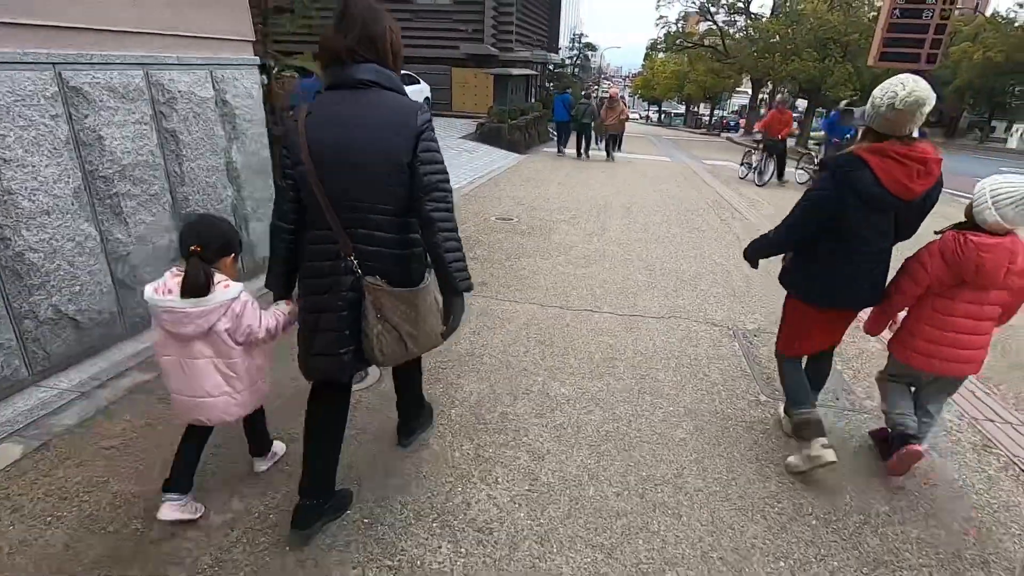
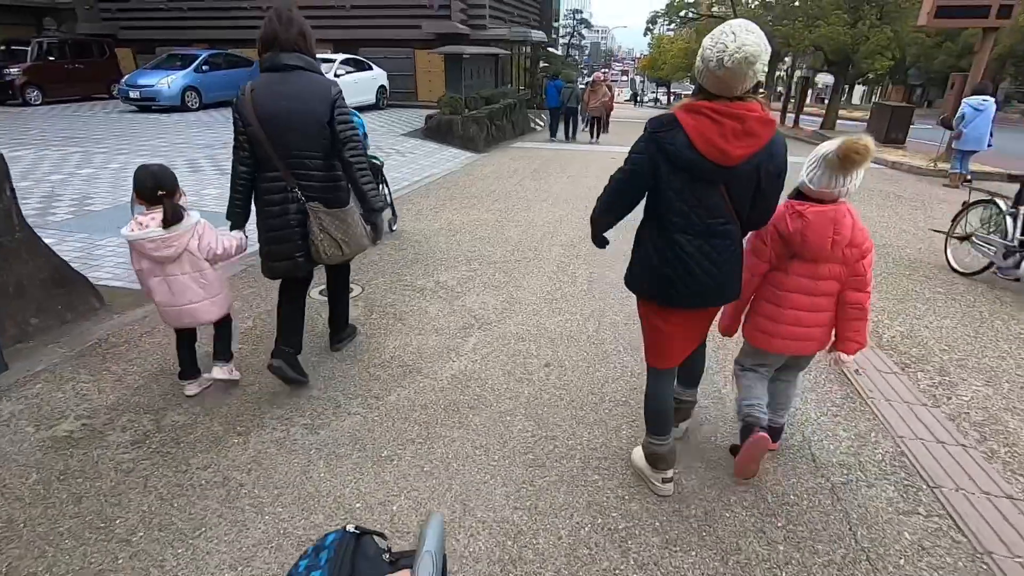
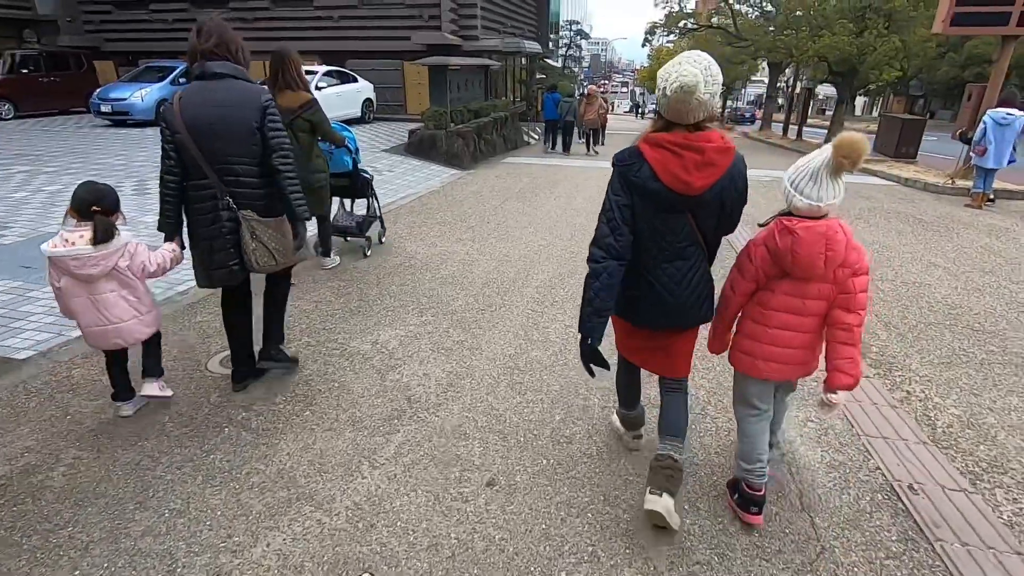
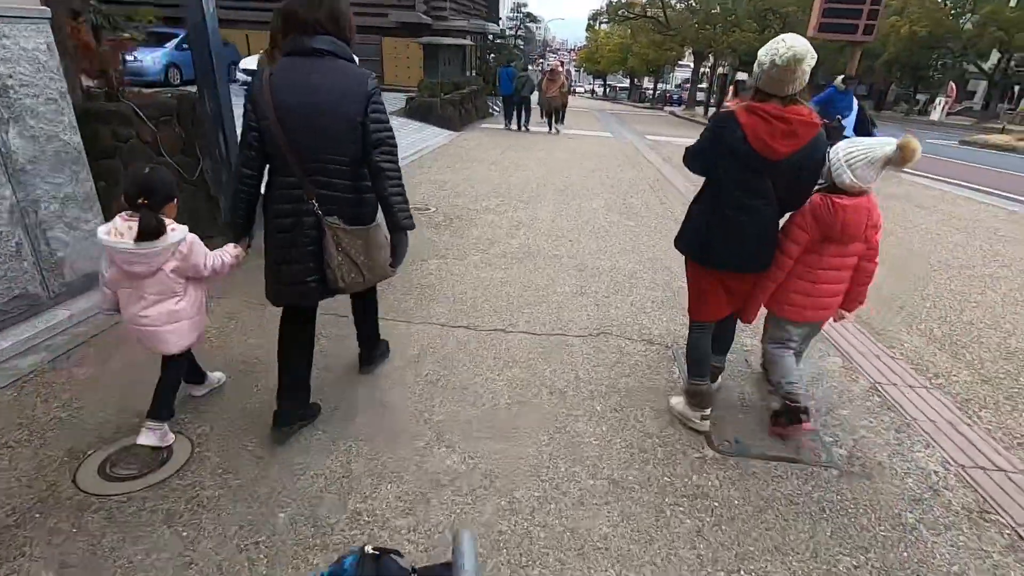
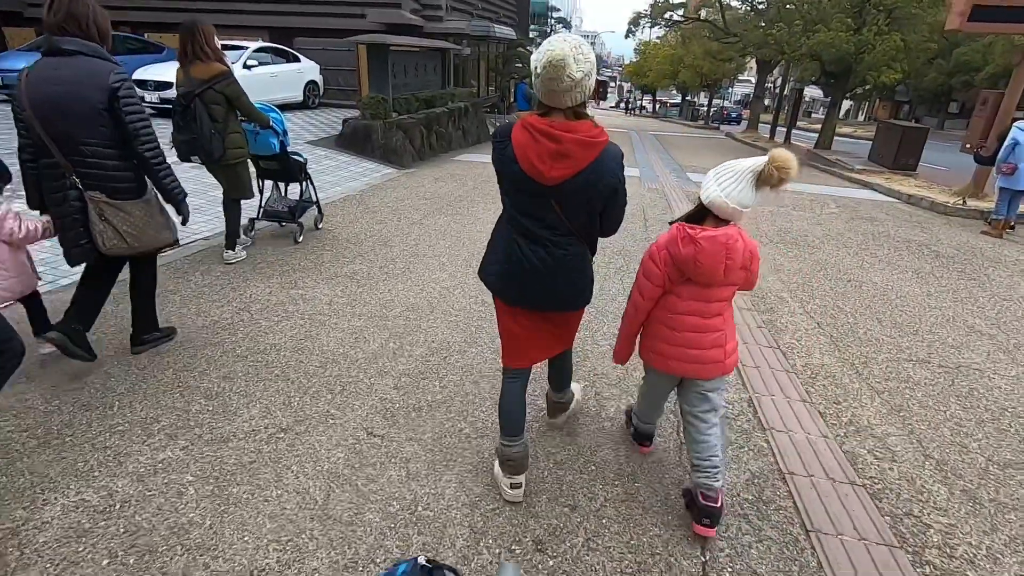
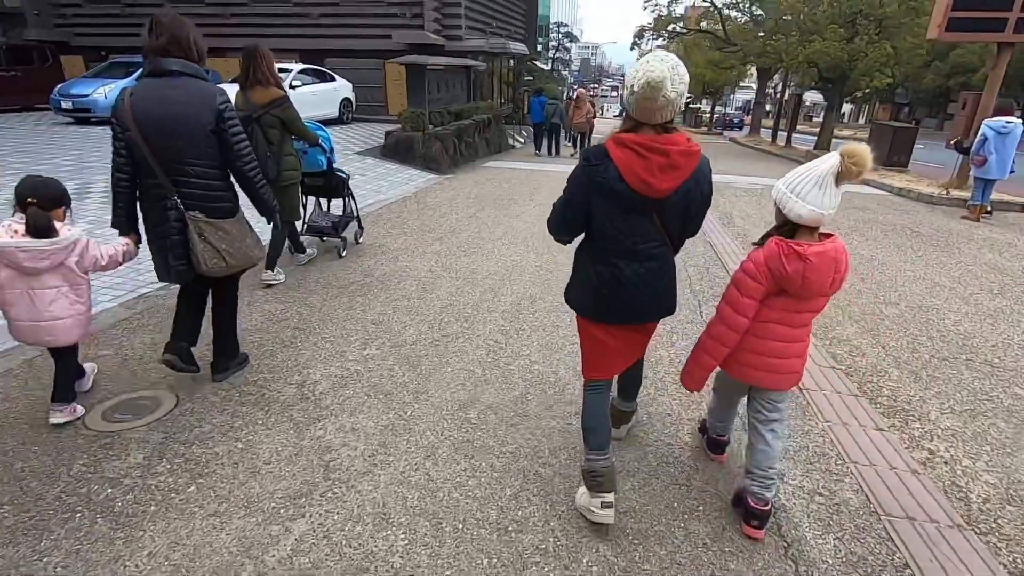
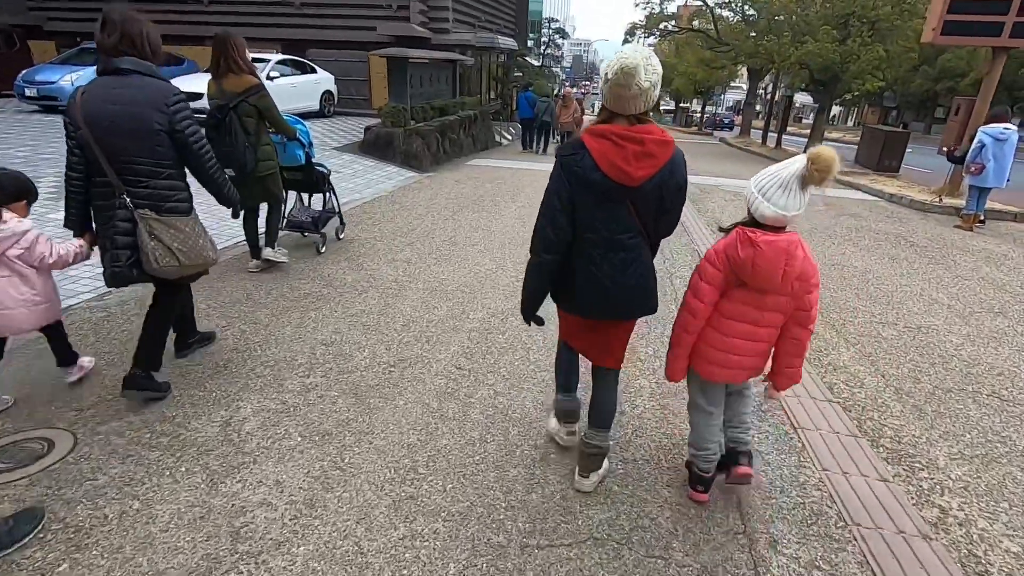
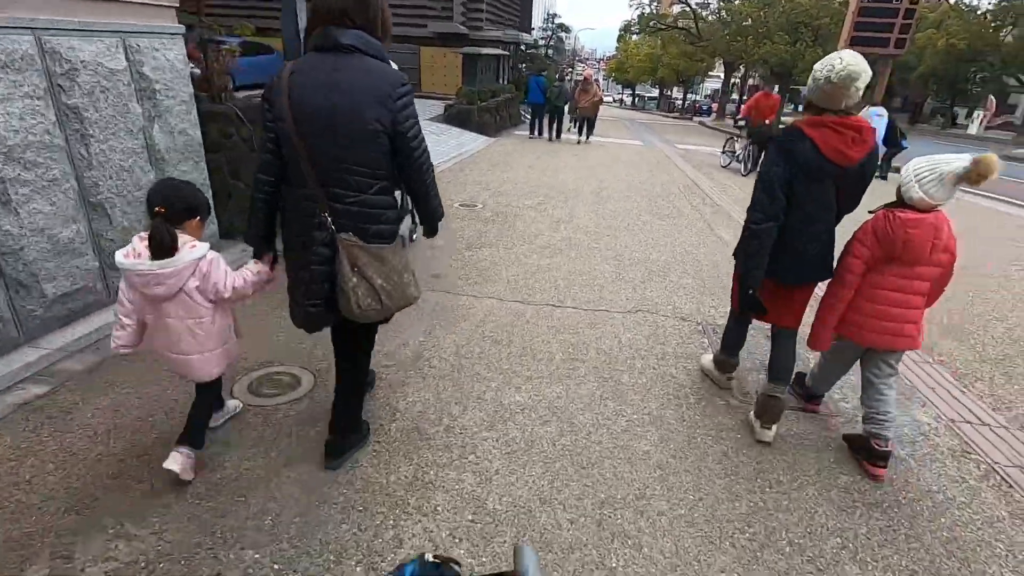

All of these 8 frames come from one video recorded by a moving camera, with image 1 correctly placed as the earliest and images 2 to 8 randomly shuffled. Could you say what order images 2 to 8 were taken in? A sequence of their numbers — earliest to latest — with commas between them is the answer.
8, 4, 2, 3, 6, 7, 5
